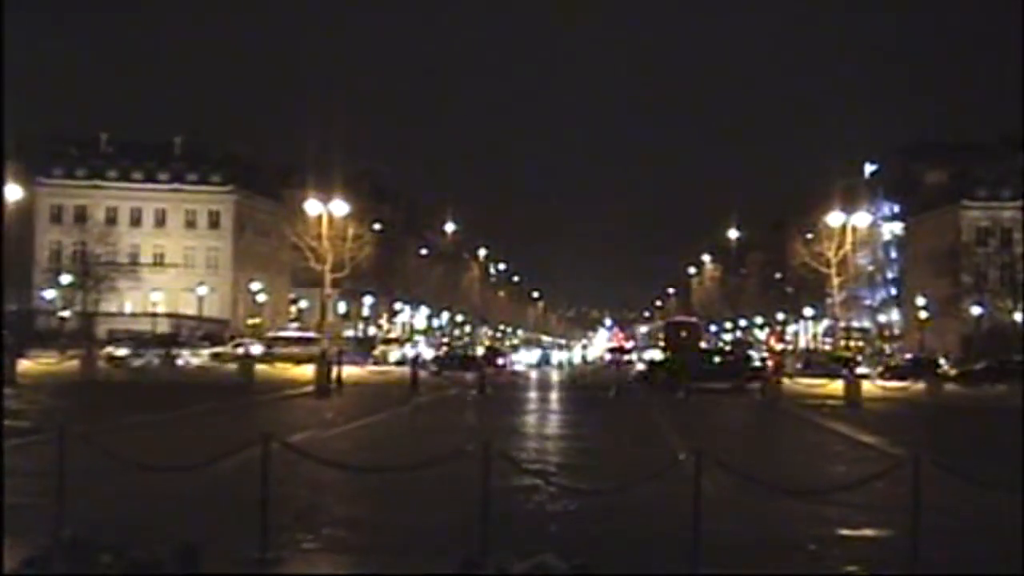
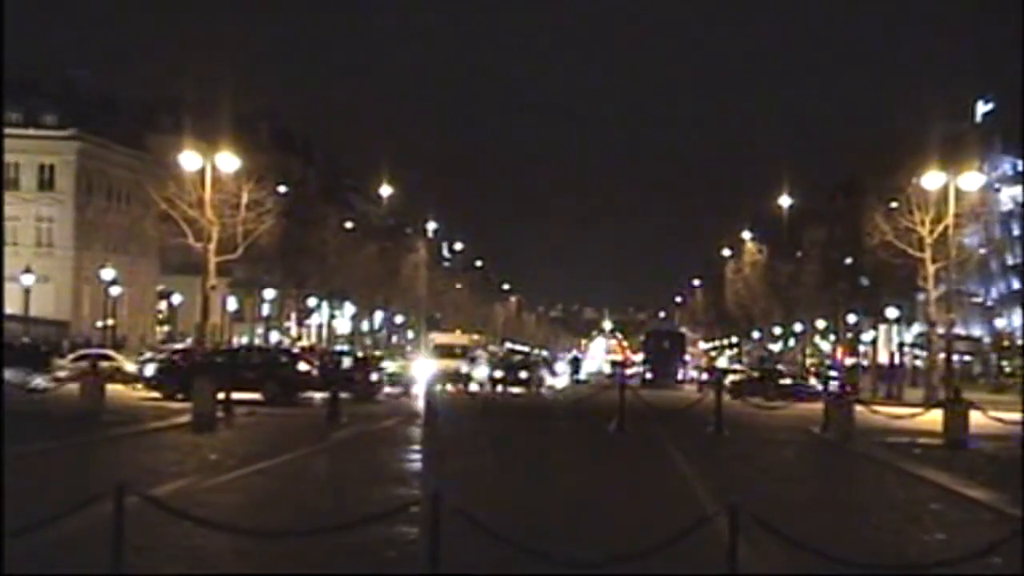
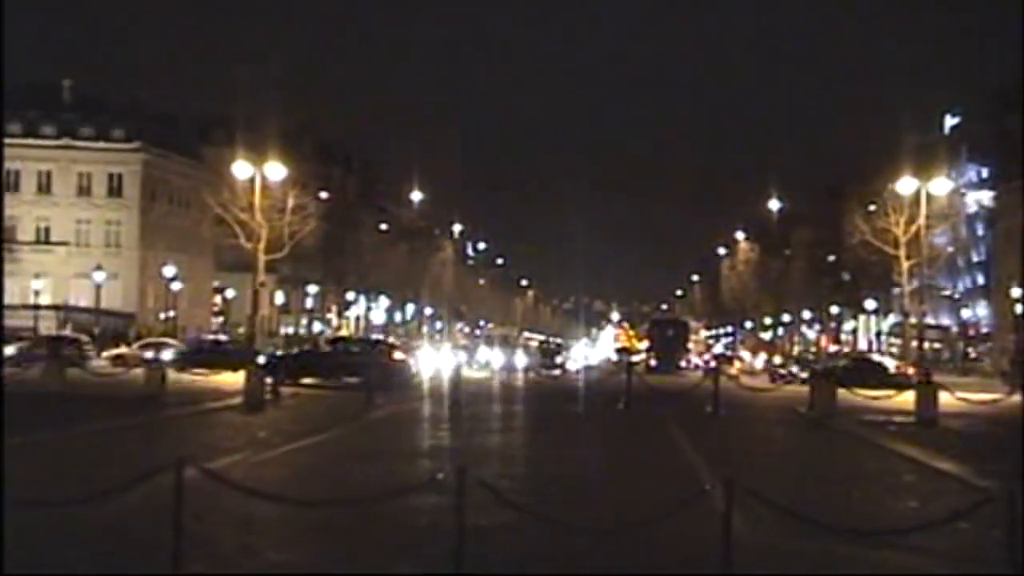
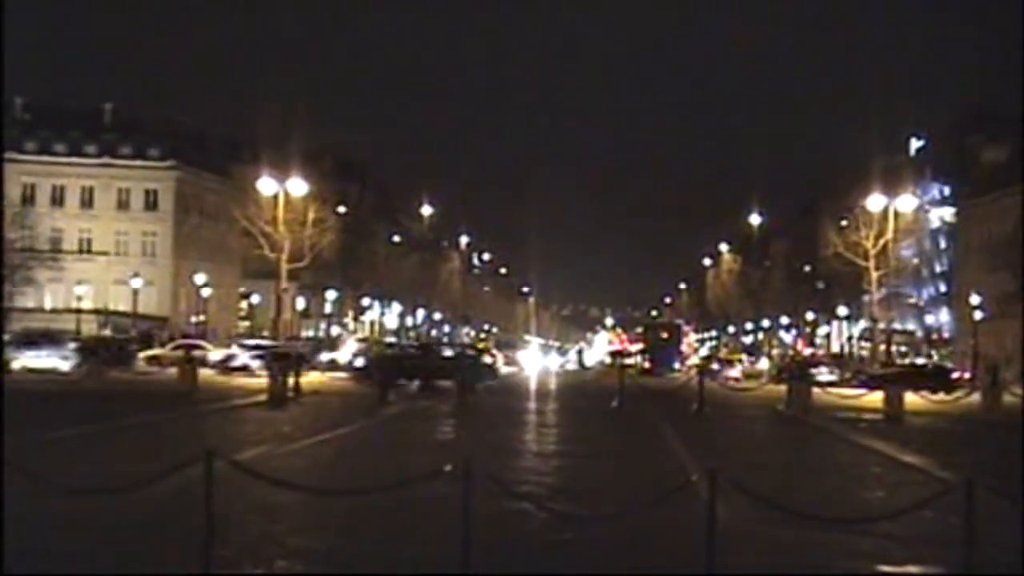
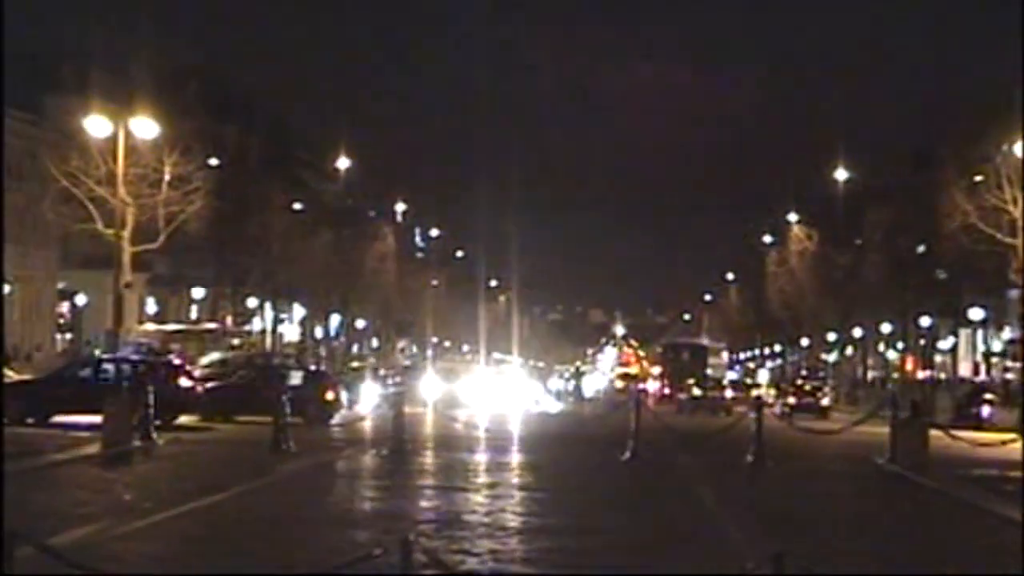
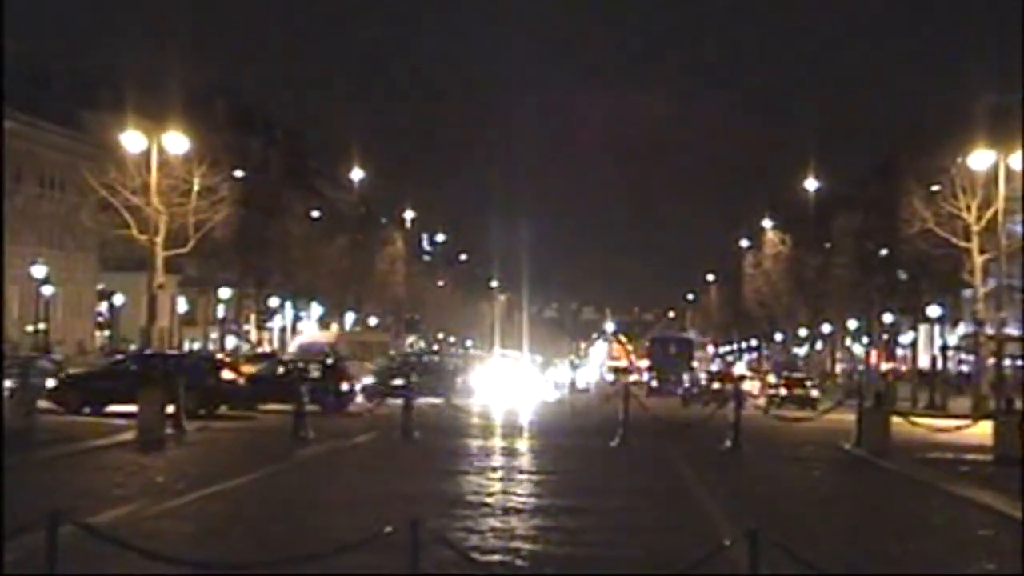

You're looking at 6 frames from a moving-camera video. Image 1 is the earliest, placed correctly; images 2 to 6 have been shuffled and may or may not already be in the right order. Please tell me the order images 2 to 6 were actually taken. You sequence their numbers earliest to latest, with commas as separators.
4, 3, 2, 6, 5
